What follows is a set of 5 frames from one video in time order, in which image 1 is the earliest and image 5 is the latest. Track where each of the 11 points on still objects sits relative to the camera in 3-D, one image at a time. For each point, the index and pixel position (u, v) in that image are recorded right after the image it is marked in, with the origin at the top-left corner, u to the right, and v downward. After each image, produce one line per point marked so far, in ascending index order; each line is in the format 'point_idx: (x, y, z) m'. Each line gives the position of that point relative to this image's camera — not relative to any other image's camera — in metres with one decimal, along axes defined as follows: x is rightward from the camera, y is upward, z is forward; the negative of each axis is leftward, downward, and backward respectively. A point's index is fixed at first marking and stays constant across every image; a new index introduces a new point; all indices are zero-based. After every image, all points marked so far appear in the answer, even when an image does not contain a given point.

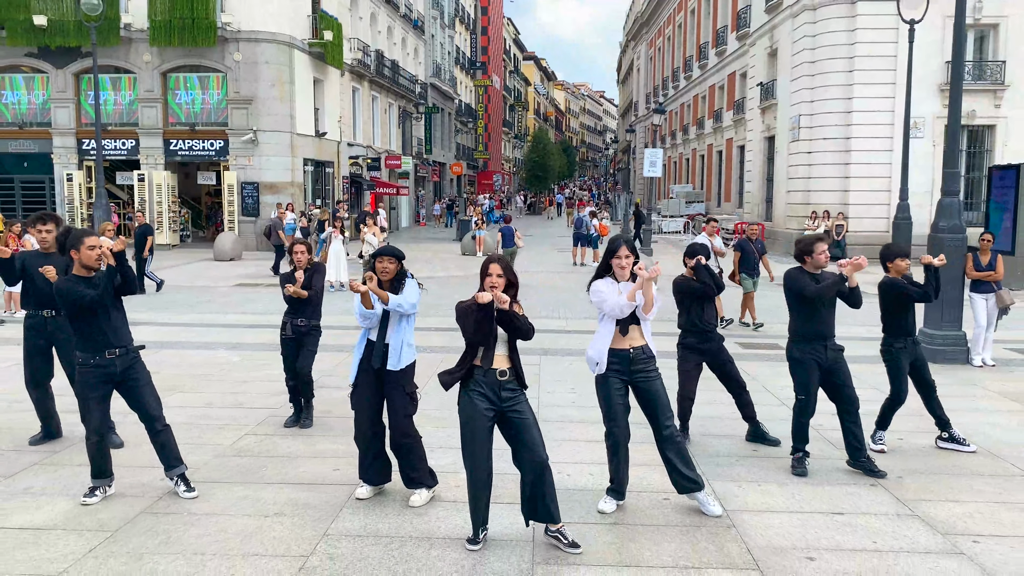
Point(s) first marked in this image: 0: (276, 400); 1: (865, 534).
0: (-2.1, -1.0, +7.5) m
1: (+1.9, -1.3, +4.5) m
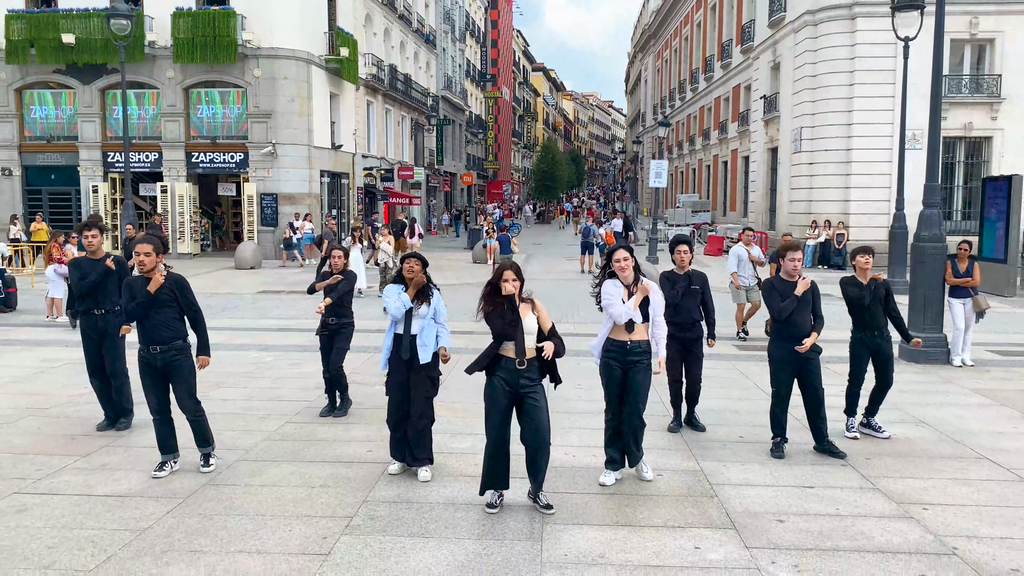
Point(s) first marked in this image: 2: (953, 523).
0: (-1.9, -1.0, +8.3) m
1: (+1.9, -1.3, +5.3) m
2: (+2.6, -1.4, +5.0) m
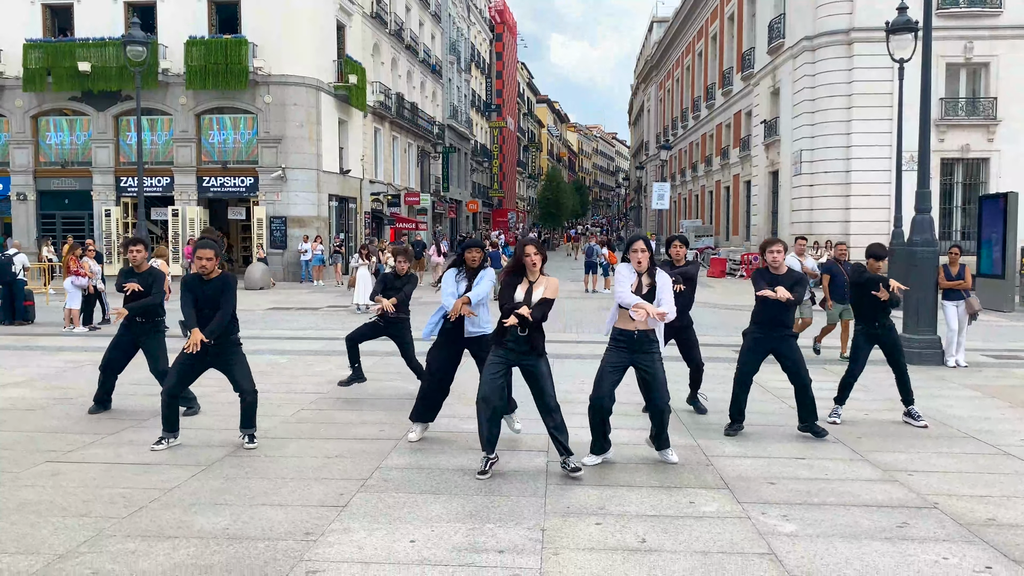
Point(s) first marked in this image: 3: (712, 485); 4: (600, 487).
0: (-1.9, -1.0, +8.6) m
1: (+2.0, -1.2, +5.5) m
2: (+2.6, -1.2, +5.3) m
3: (+1.2, -1.2, +5.2) m
4: (+0.5, -1.2, +5.1) m
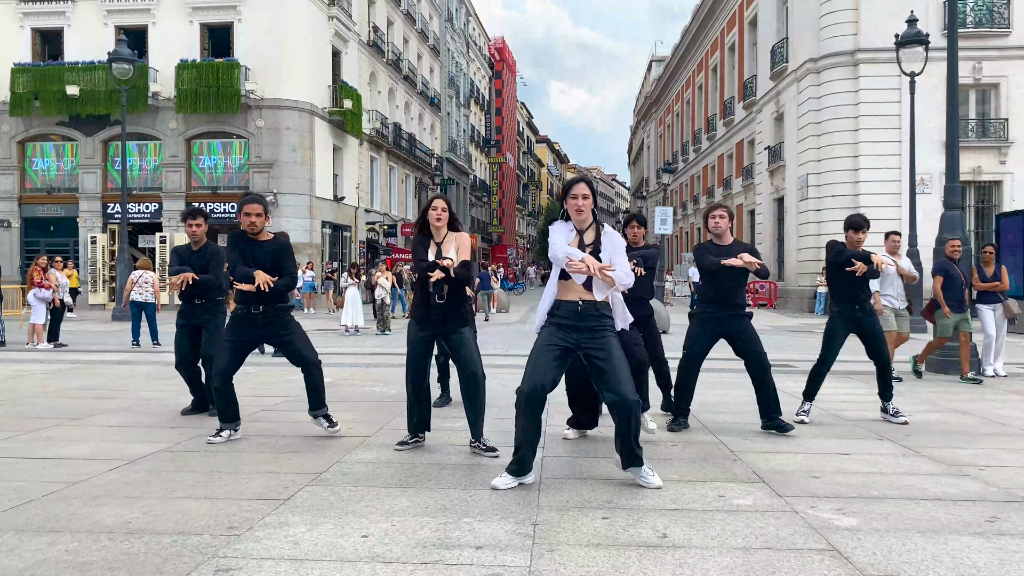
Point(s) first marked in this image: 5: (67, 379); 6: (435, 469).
0: (-2.0, -0.9, +7.7) m
1: (+1.9, -1.0, +4.6) m
2: (+2.5, -1.0, +4.3) m
3: (+1.1, -0.9, +4.2) m
4: (+0.4, -0.9, +4.2) m
5: (-4.6, -0.9, +8.9) m
6: (-0.4, -0.9, +4.4) m
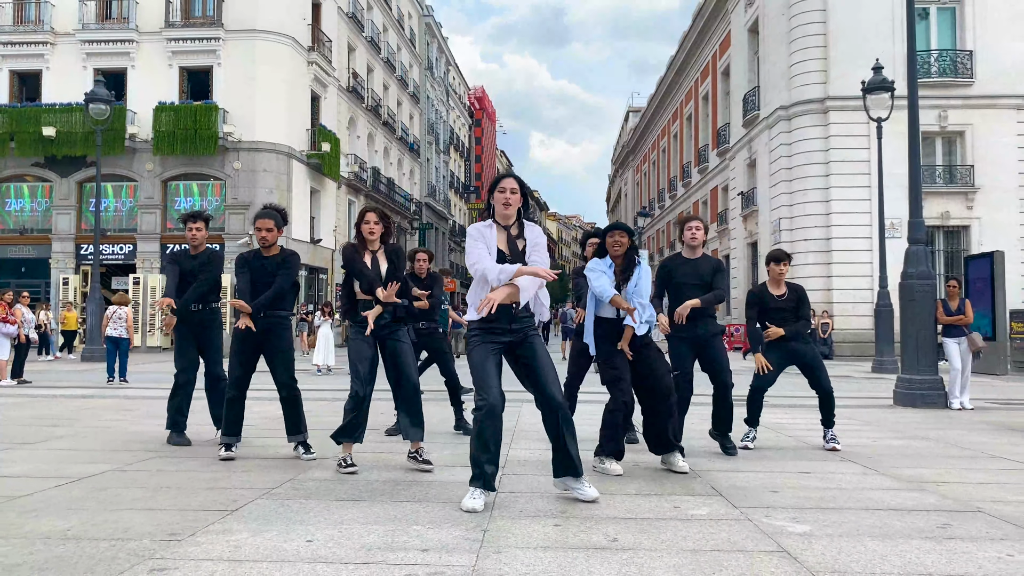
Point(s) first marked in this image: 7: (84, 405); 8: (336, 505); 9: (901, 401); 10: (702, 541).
0: (-2.3, -1.2, +7.5) m
1: (+1.7, -1.0, +4.6) m
2: (+2.3, -1.0, +4.3) m
3: (+0.9, -1.0, +4.2) m
4: (+0.2, -1.0, +4.1) m
5: (-5.0, -1.2, +8.7) m
6: (-0.6, -1.0, +4.4) m
7: (-4.7, -1.3, +9.3) m
8: (-0.8, -1.0, +3.8) m
9: (+4.5, -1.3, +9.9) m
10: (+0.7, -0.9, +3.2) m
